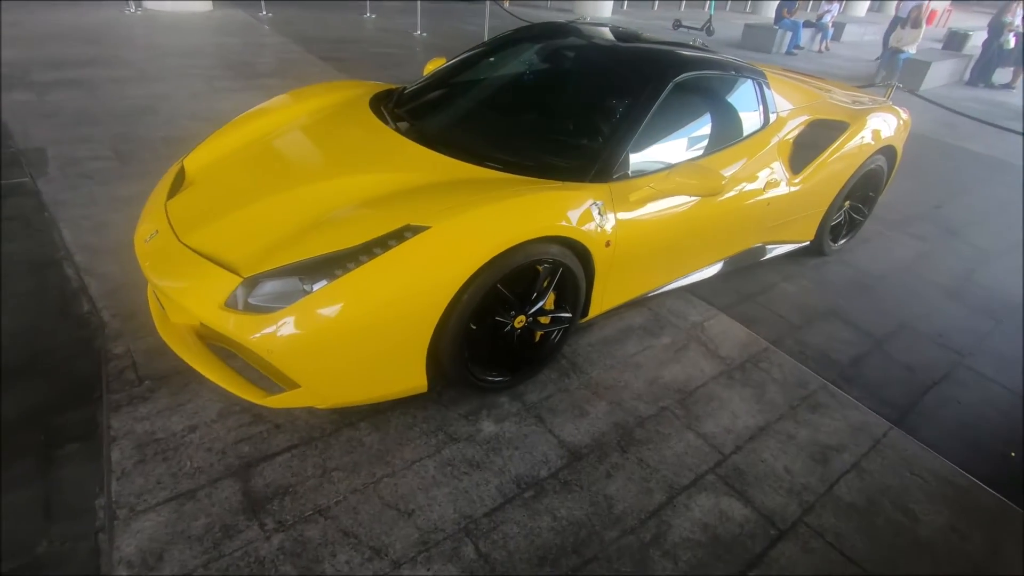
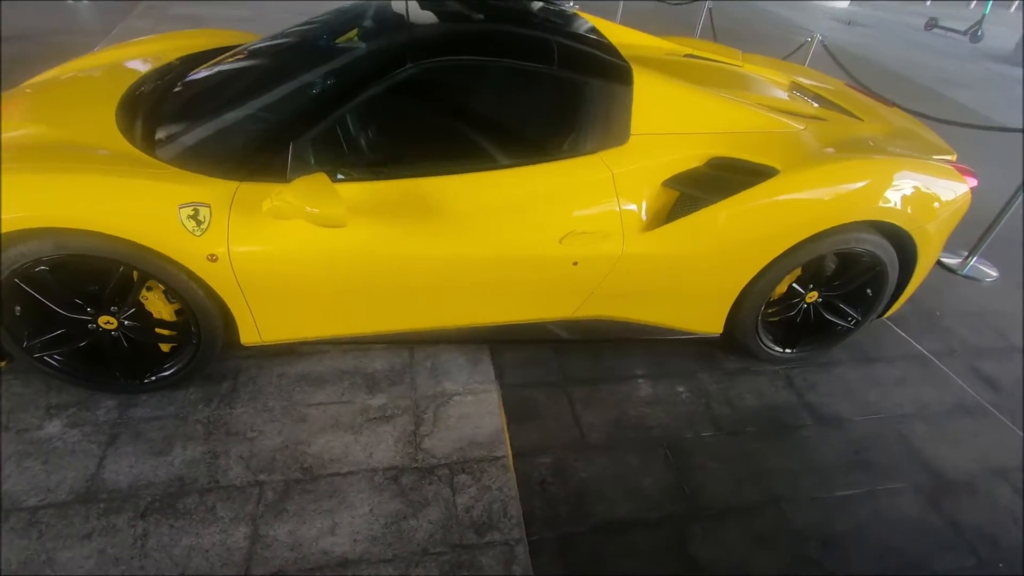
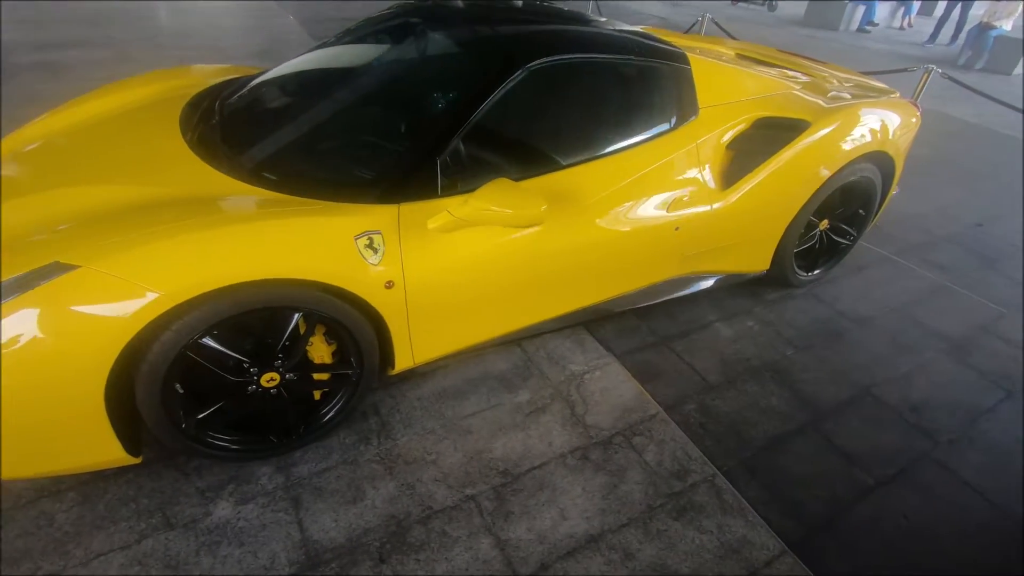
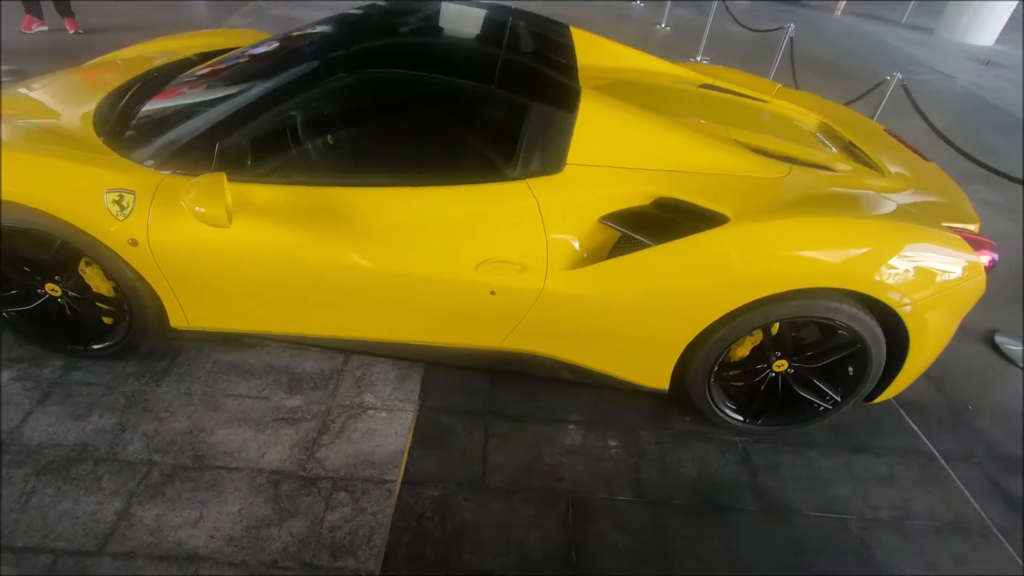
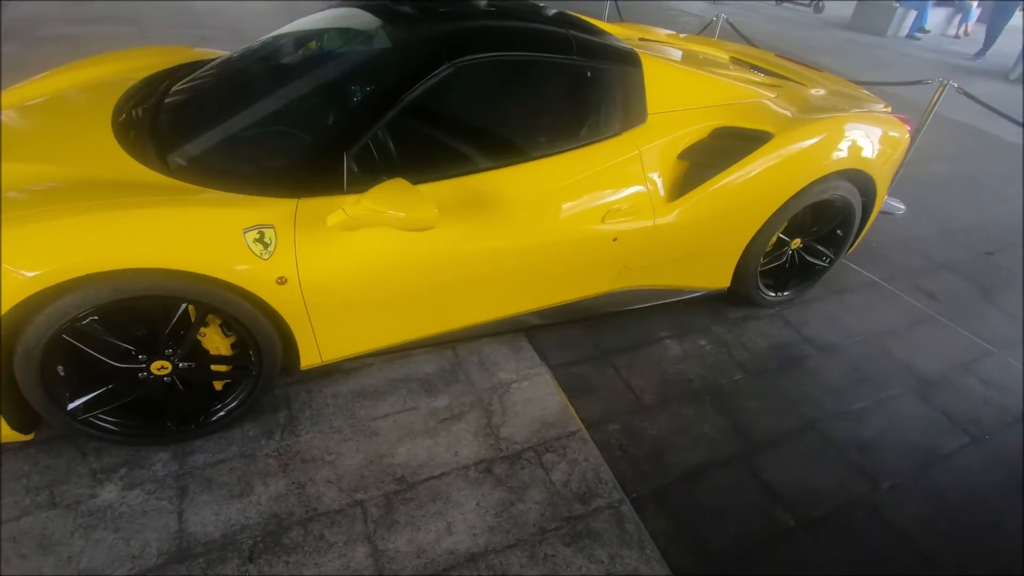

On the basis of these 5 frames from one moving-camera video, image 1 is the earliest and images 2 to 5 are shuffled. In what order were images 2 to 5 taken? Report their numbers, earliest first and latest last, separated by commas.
3, 5, 2, 4
